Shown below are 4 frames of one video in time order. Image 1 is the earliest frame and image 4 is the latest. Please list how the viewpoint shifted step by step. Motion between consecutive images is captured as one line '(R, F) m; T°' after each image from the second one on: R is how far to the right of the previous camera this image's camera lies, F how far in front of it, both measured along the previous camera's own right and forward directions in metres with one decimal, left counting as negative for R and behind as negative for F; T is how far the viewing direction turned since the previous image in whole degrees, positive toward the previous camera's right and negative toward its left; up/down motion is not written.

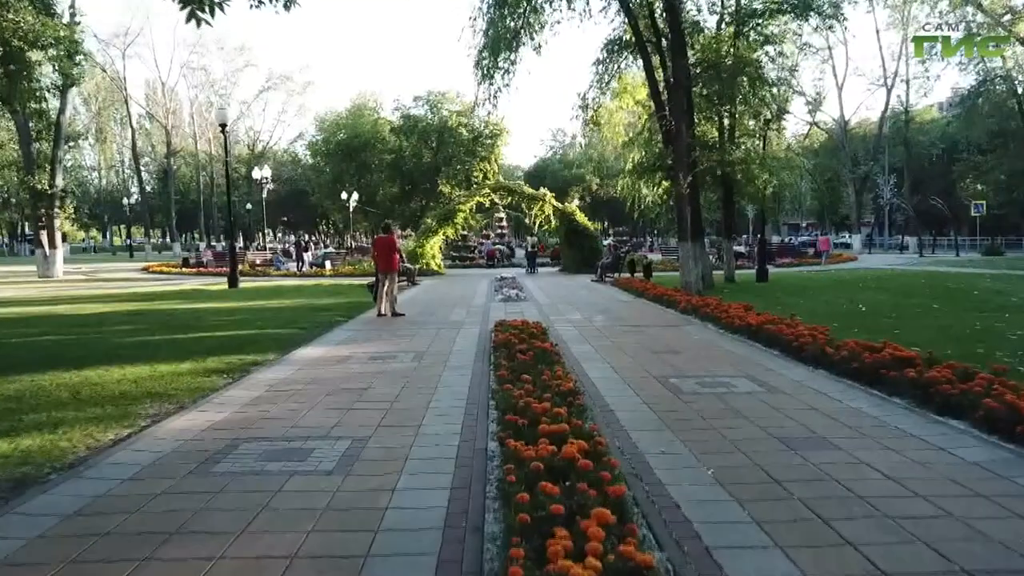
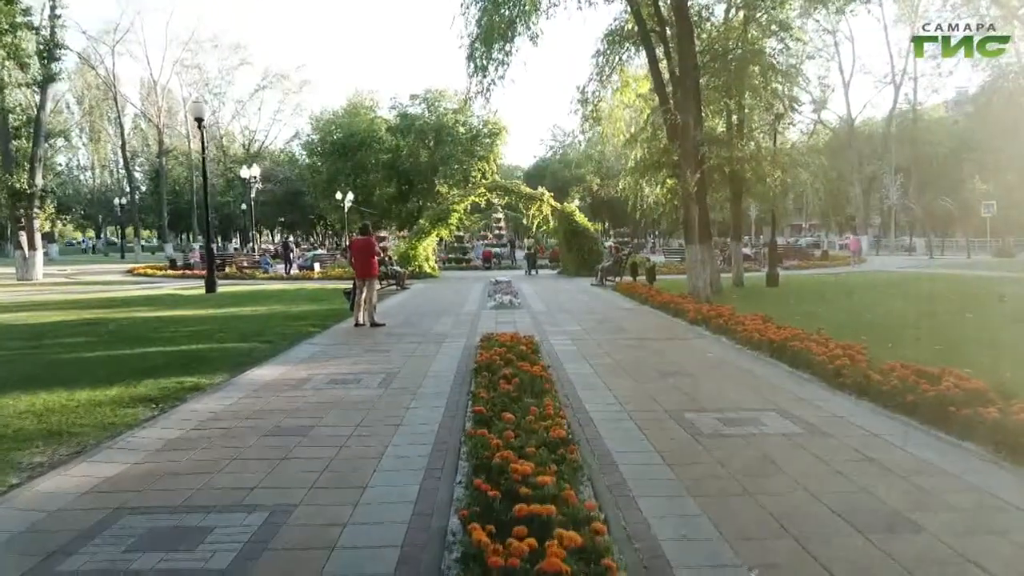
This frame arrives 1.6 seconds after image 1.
(+0.1, +1.3) m; 0°
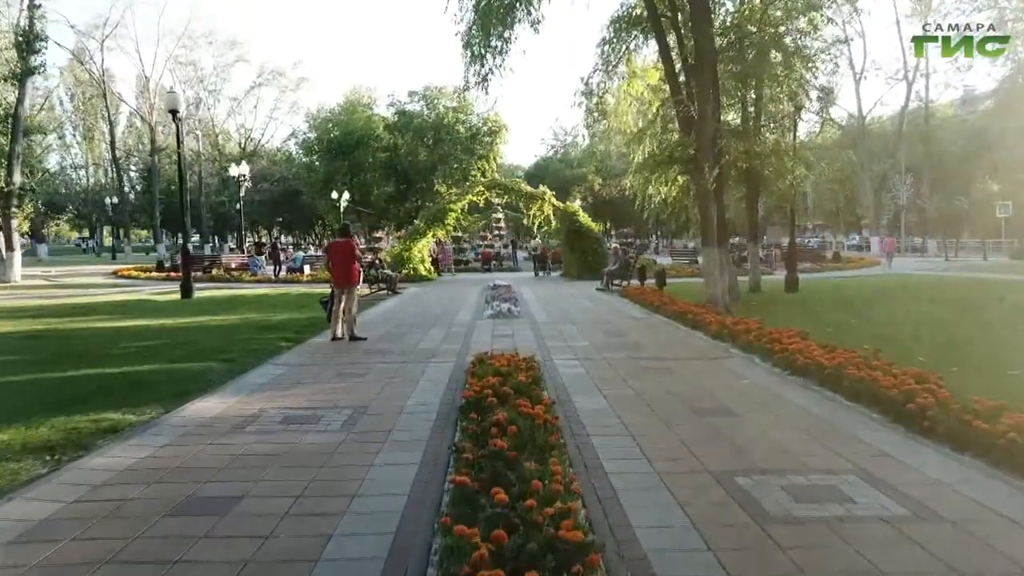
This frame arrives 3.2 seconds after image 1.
(0.0, +1.5) m; 0°
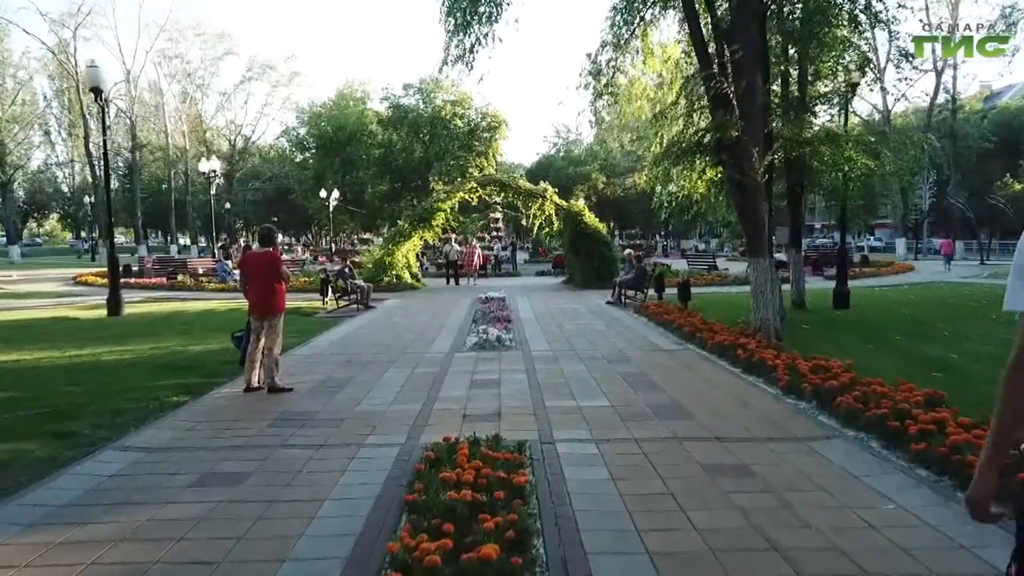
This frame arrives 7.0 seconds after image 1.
(+0.2, +3.2) m; 0°
